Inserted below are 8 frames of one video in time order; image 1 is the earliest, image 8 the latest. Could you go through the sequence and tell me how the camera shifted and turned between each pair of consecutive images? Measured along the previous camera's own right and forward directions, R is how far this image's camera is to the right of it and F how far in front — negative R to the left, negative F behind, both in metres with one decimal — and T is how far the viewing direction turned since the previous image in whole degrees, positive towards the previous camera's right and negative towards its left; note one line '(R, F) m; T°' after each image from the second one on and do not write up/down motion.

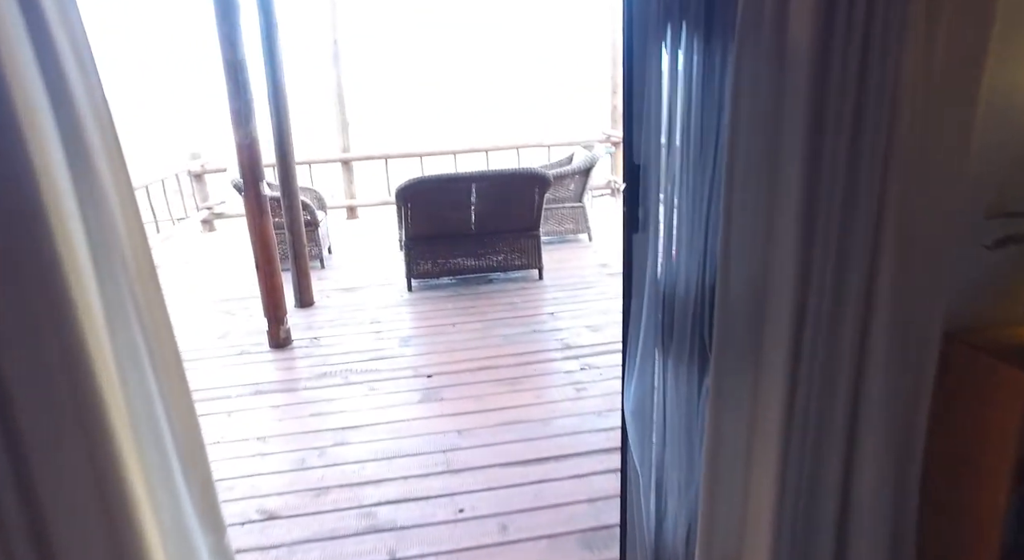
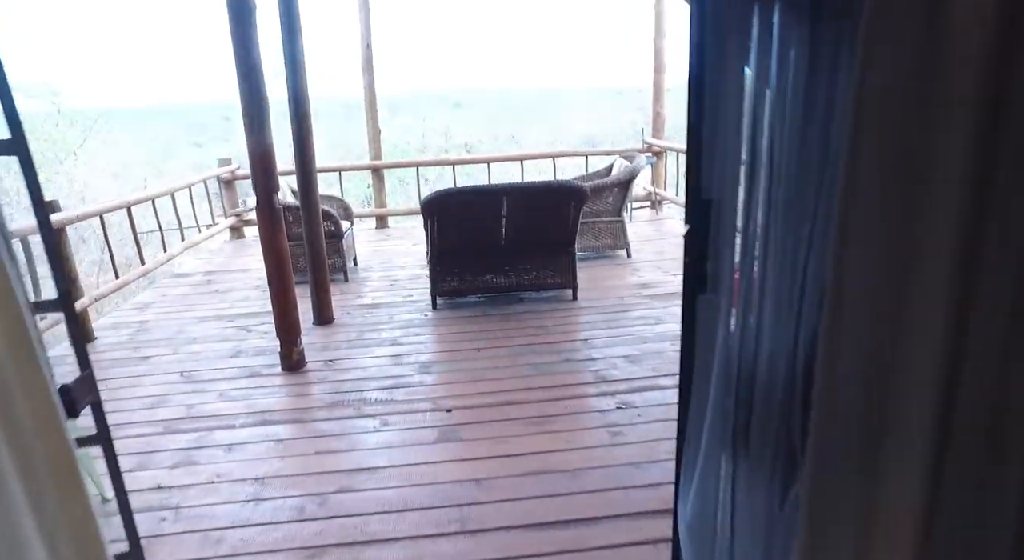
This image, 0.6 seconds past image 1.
(0.0, +0.3) m; -3°
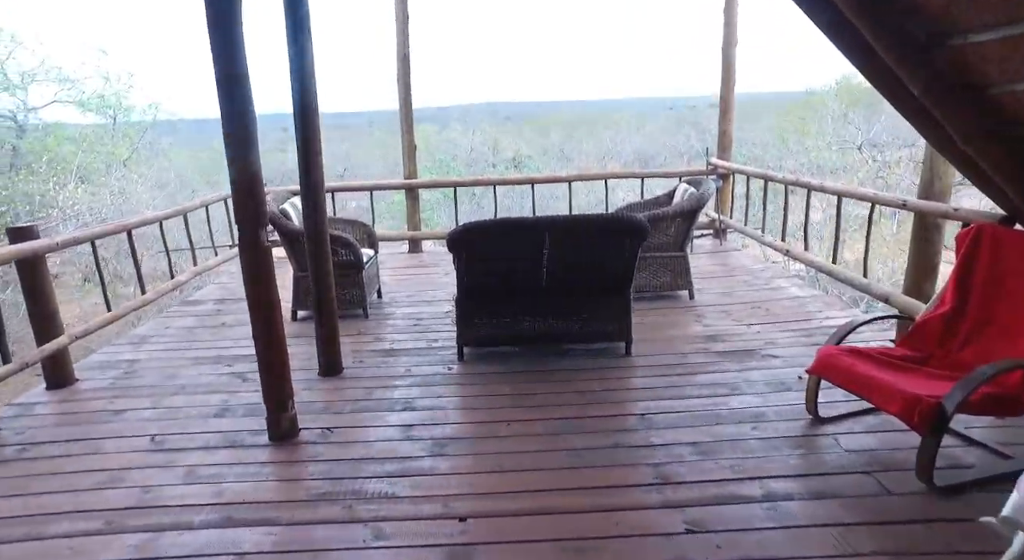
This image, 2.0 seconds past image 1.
(0.0, +0.6) m; -4°
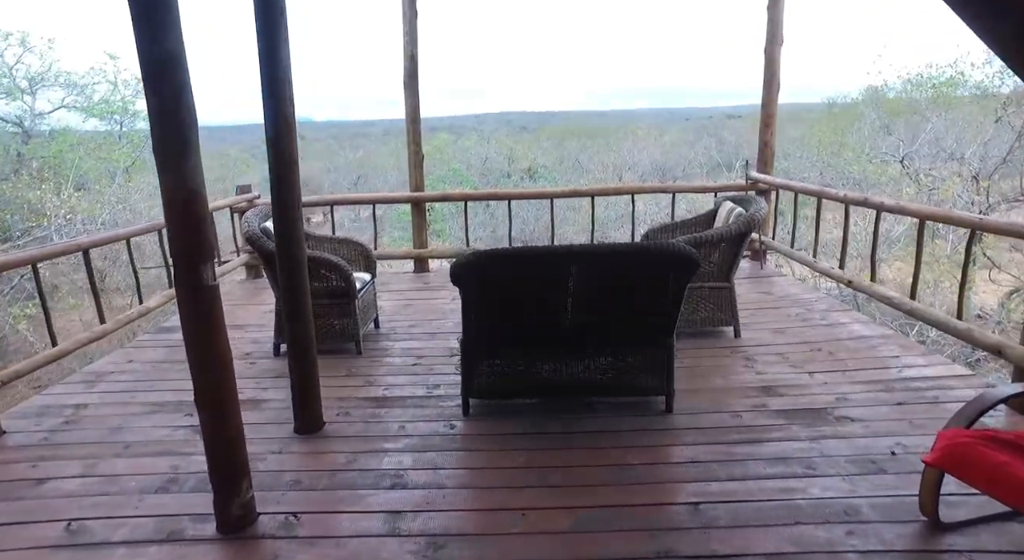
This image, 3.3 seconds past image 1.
(0.0, +0.6) m; -1°
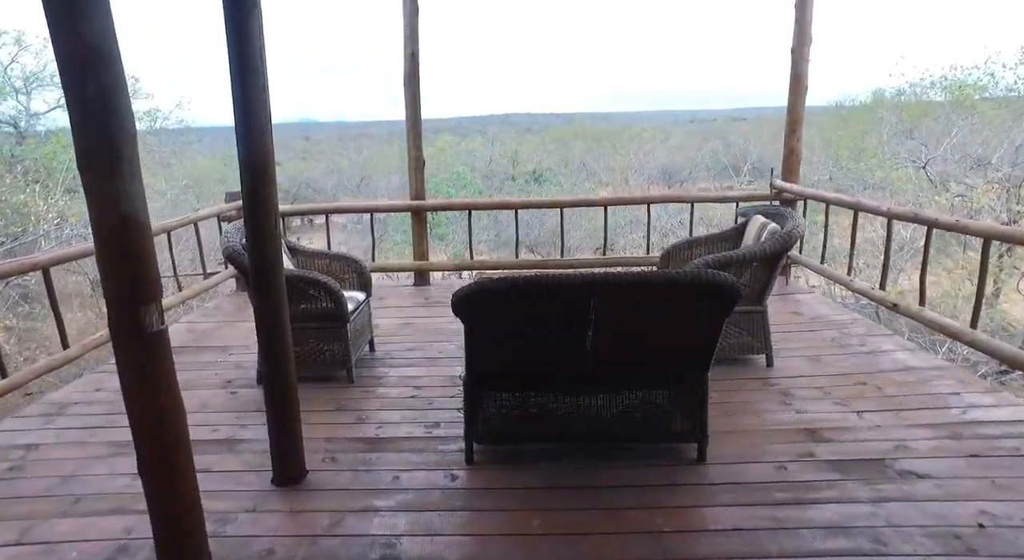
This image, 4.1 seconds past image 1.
(0.0, +0.4) m; 0°
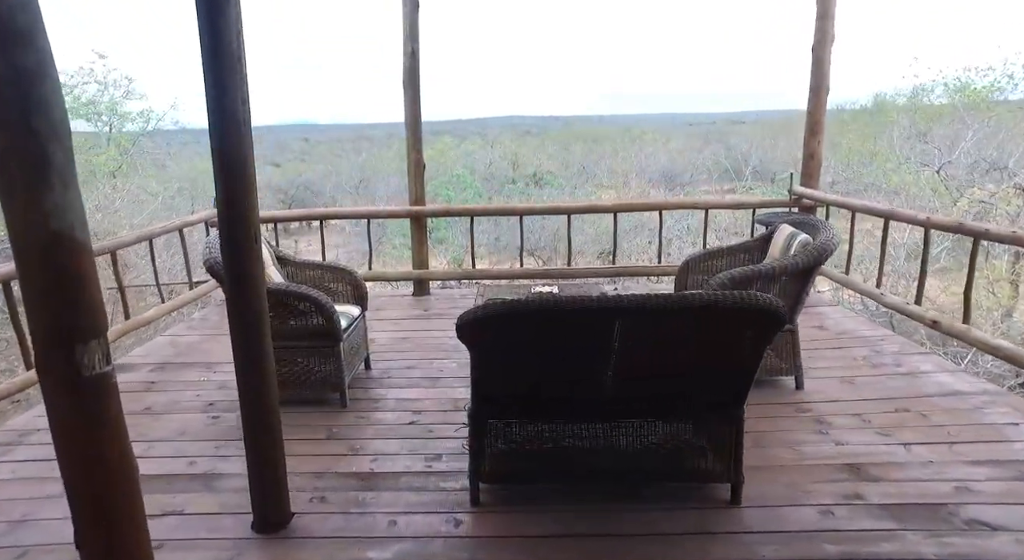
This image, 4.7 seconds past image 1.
(0.0, +0.3) m; 0°
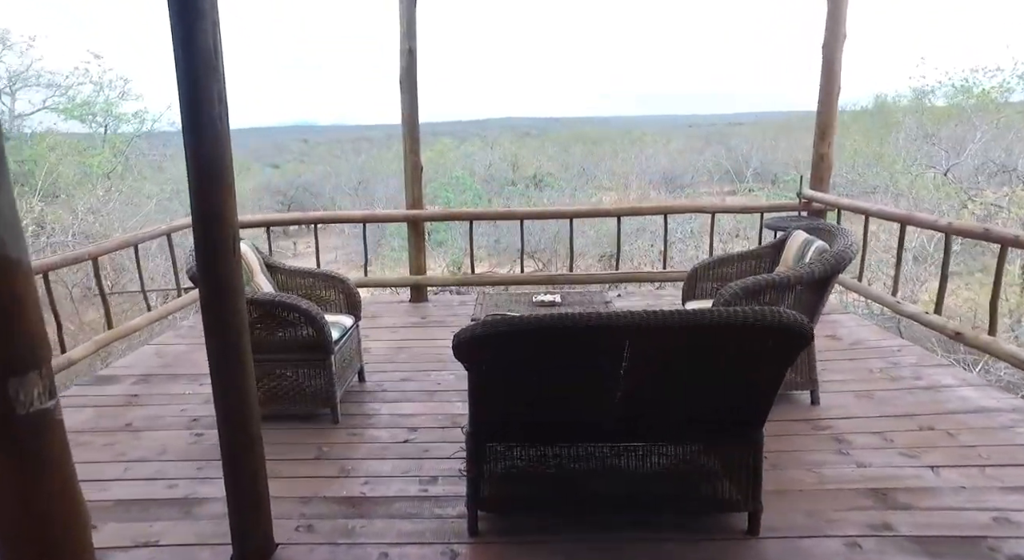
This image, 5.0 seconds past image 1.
(0.0, +0.2) m; 0°
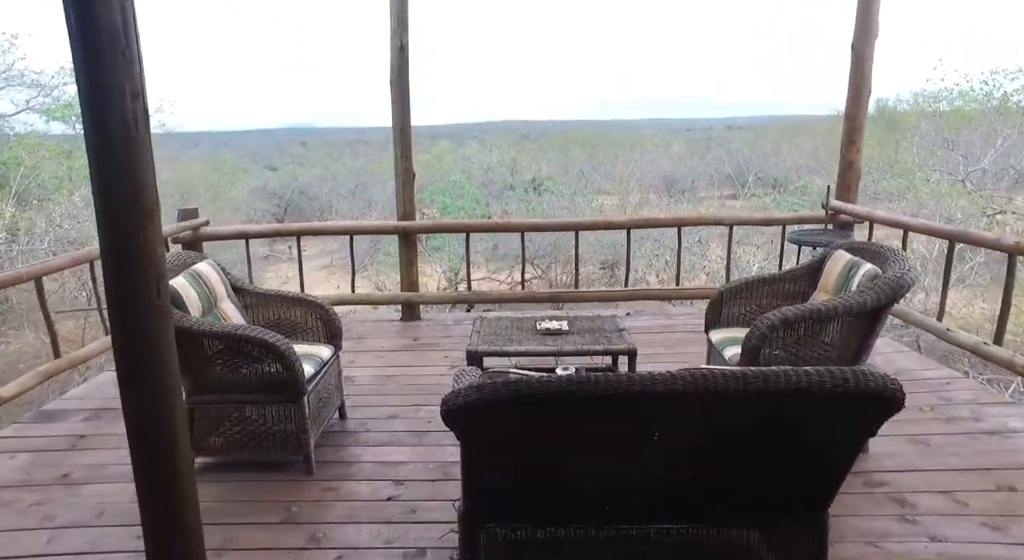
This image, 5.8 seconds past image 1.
(0.0, +0.4) m; 0°
